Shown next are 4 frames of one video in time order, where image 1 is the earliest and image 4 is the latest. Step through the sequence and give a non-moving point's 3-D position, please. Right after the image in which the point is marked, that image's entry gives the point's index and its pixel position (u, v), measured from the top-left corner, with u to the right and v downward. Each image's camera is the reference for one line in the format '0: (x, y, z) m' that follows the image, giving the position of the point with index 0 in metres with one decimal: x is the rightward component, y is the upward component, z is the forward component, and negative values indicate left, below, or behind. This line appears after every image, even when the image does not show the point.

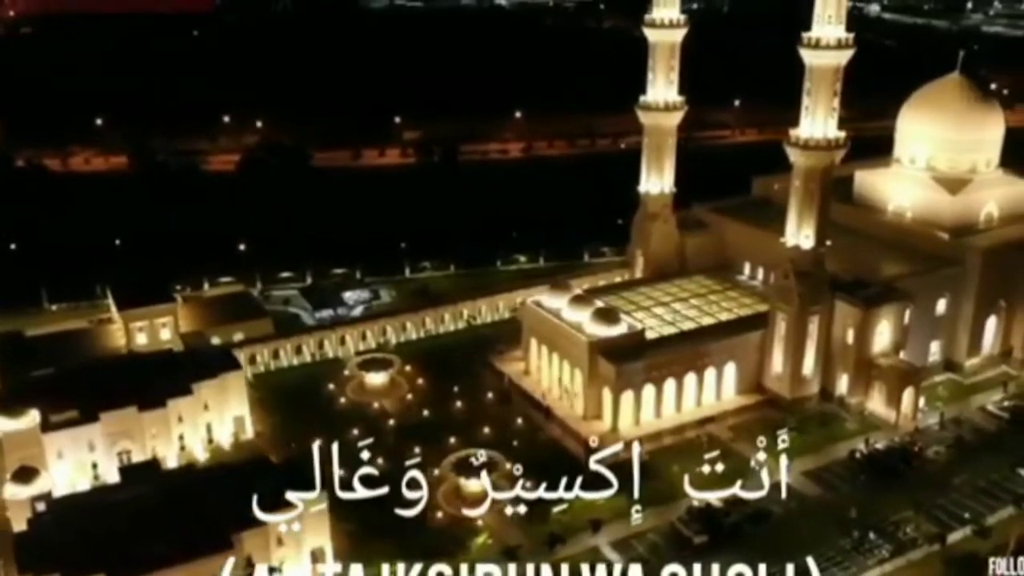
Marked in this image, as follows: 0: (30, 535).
0: (-9.4, -4.9, +18.6) m
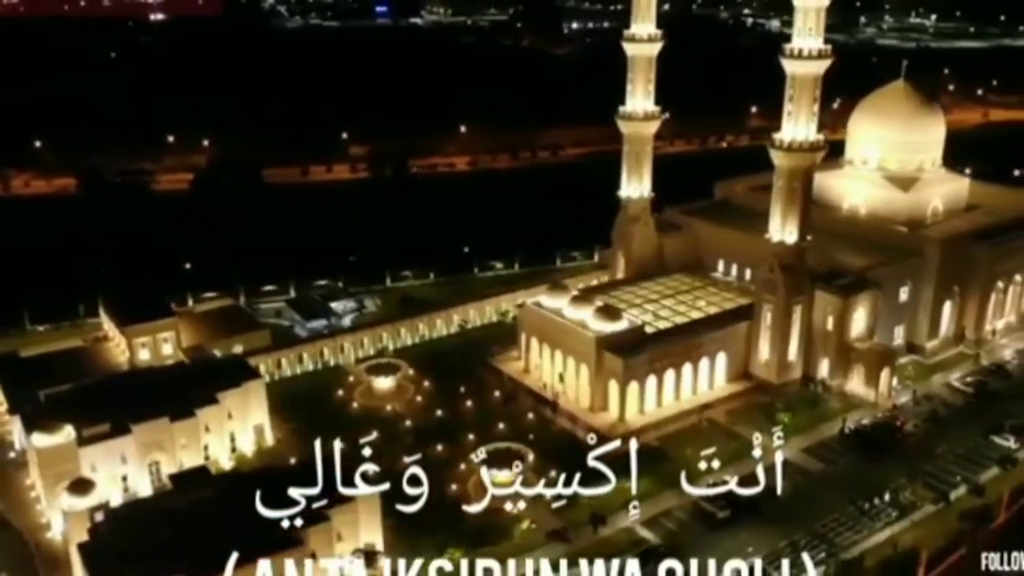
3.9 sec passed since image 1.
0: (-8.3, -5.1, +18.8) m
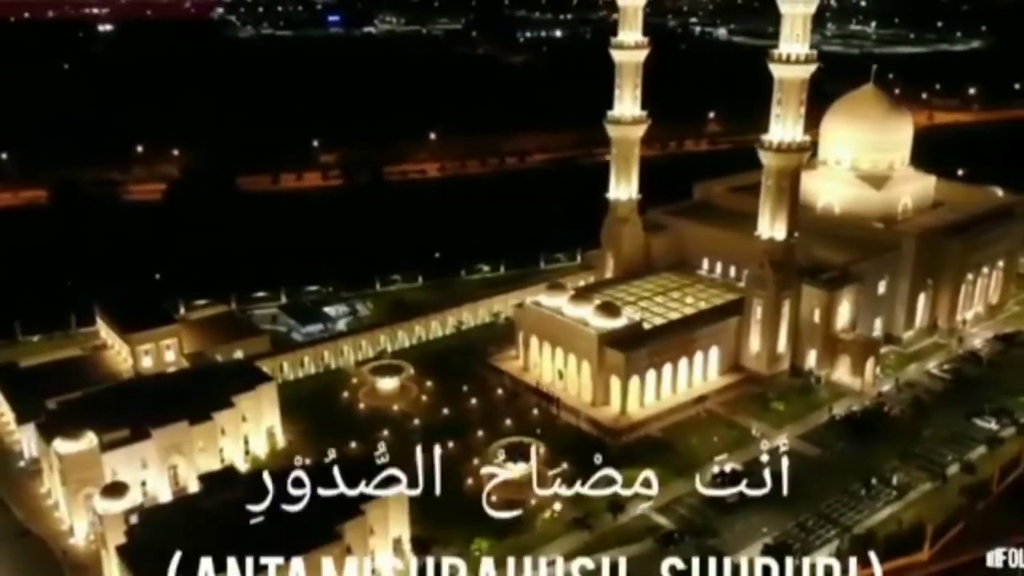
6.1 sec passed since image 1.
0: (-7.6, -5.2, +19.0) m
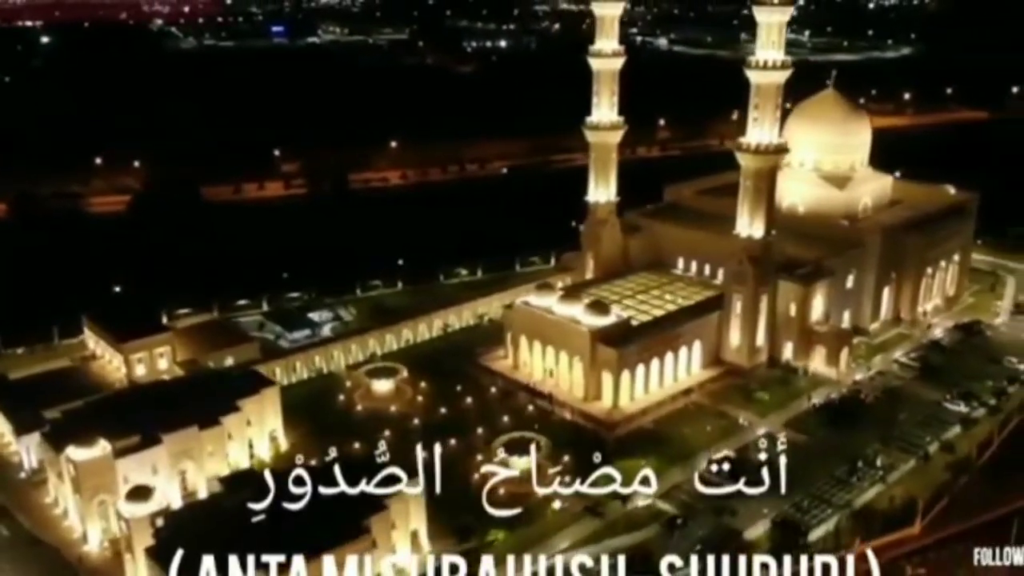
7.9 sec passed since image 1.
0: (-7.1, -5.3, +19.2) m
